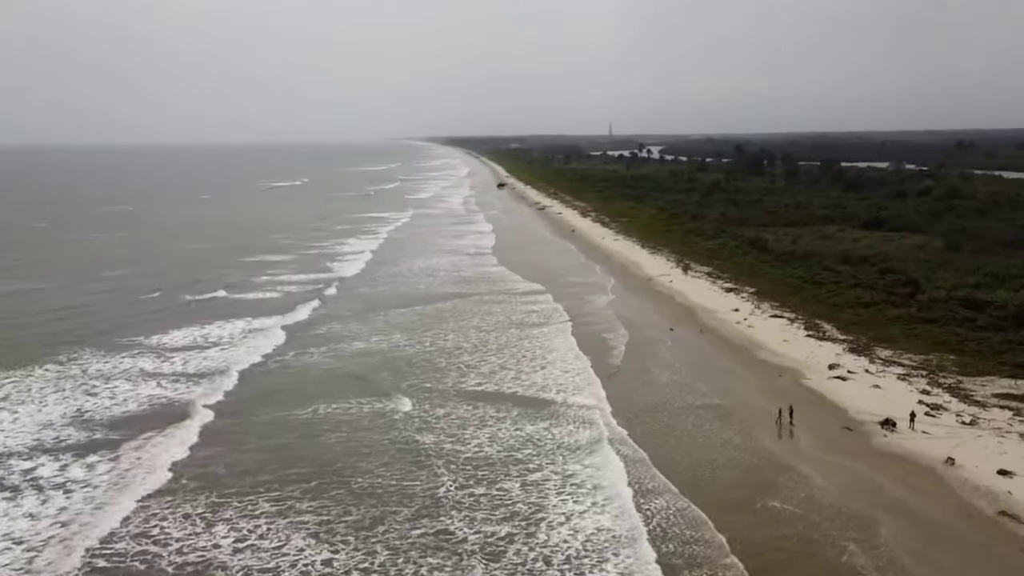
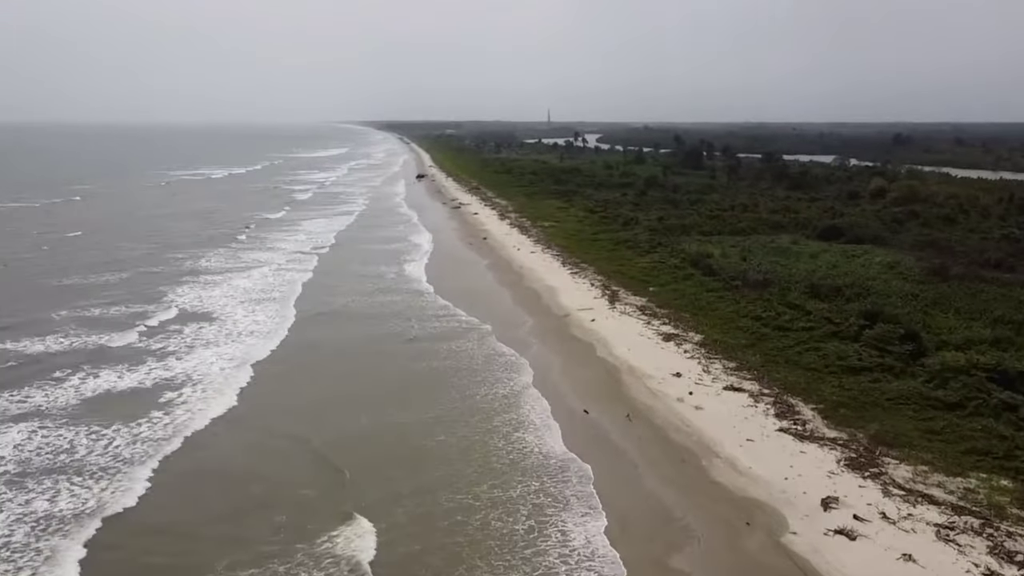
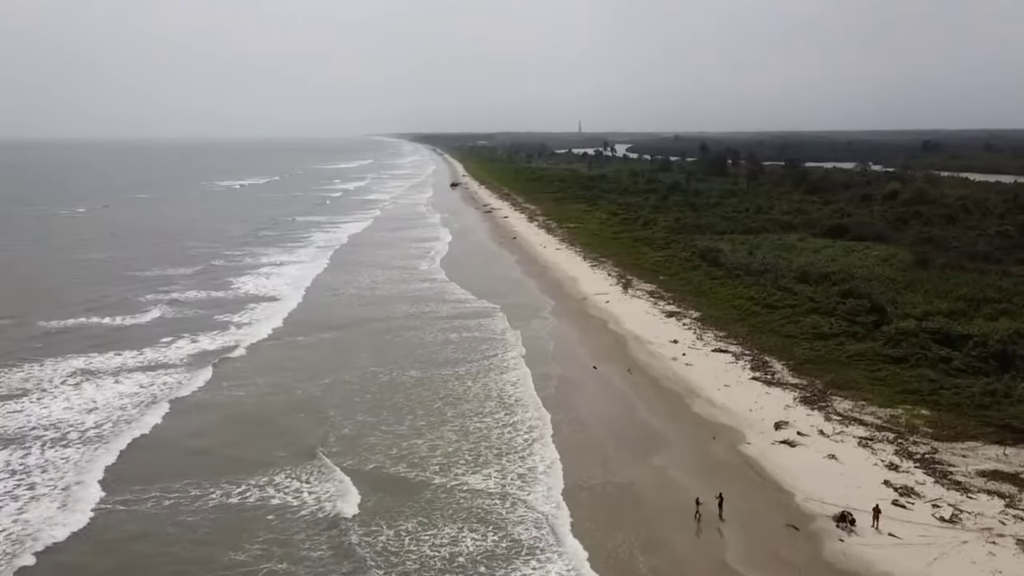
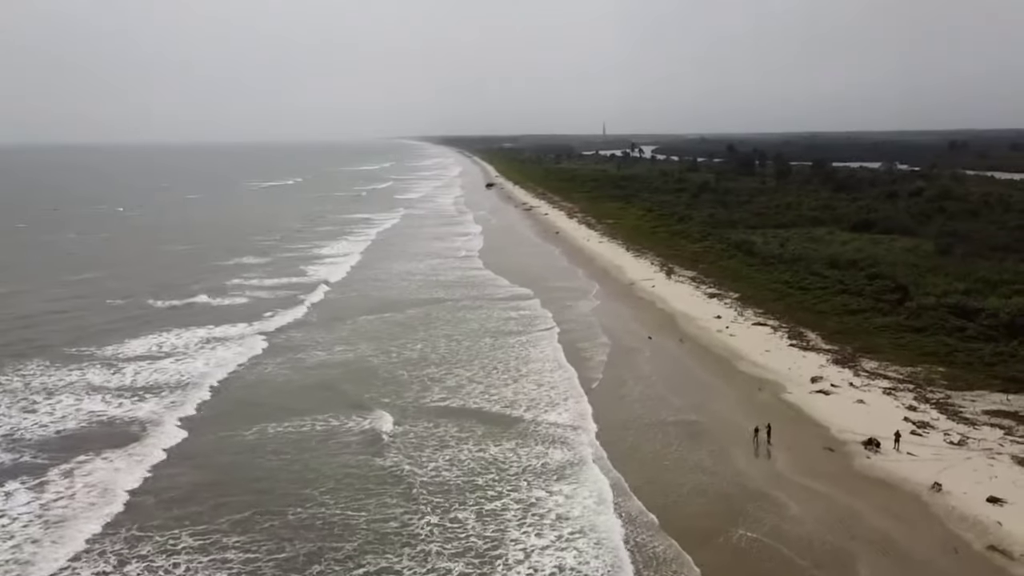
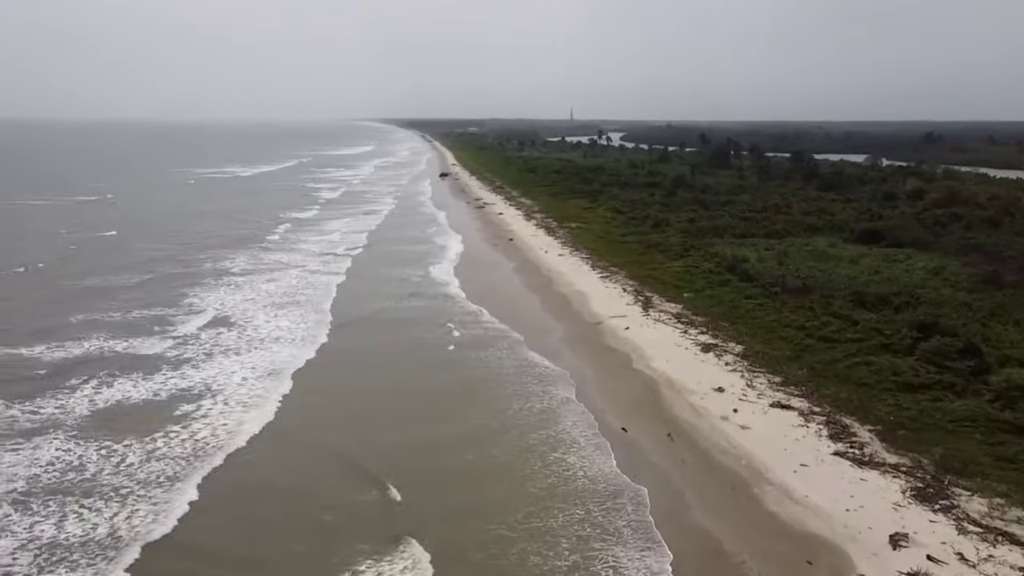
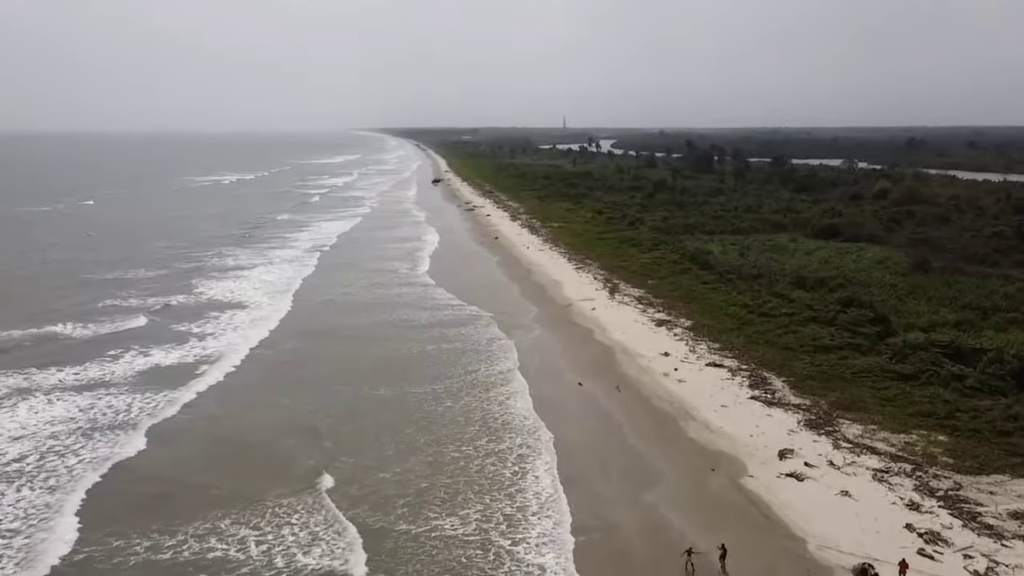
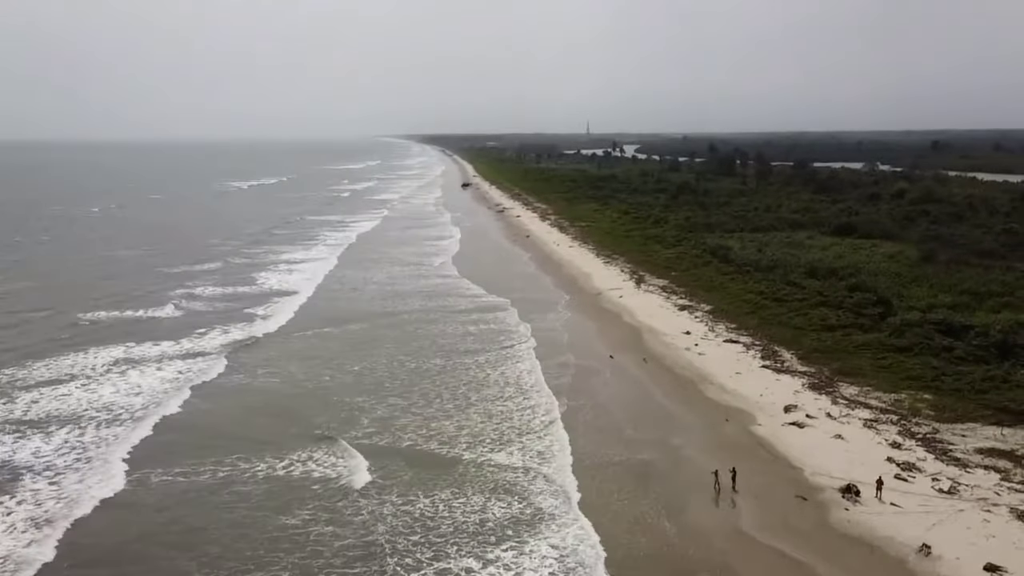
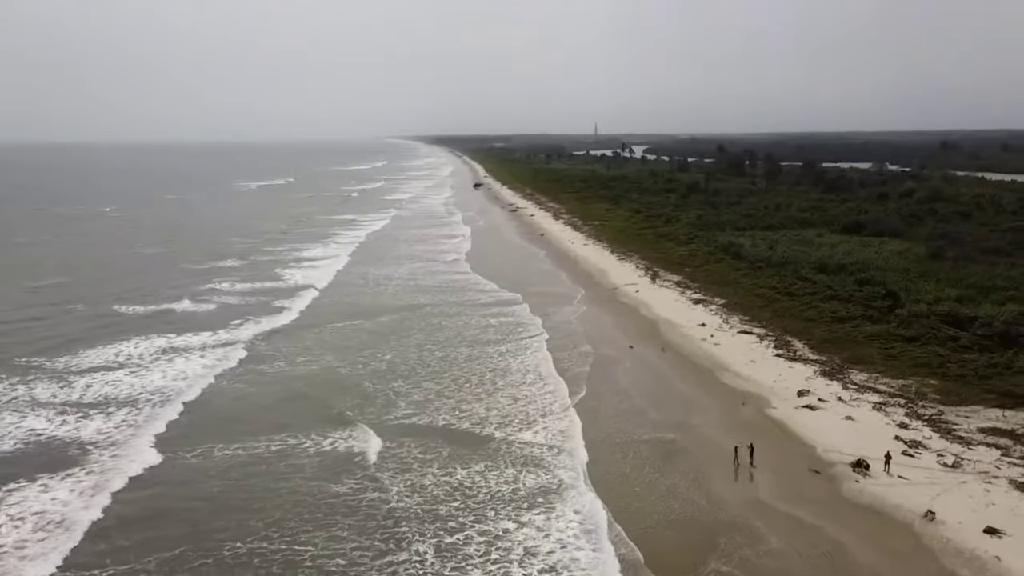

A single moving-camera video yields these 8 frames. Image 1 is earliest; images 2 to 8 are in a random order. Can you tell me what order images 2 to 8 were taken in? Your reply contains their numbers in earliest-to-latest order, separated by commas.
4, 8, 7, 3, 6, 2, 5
